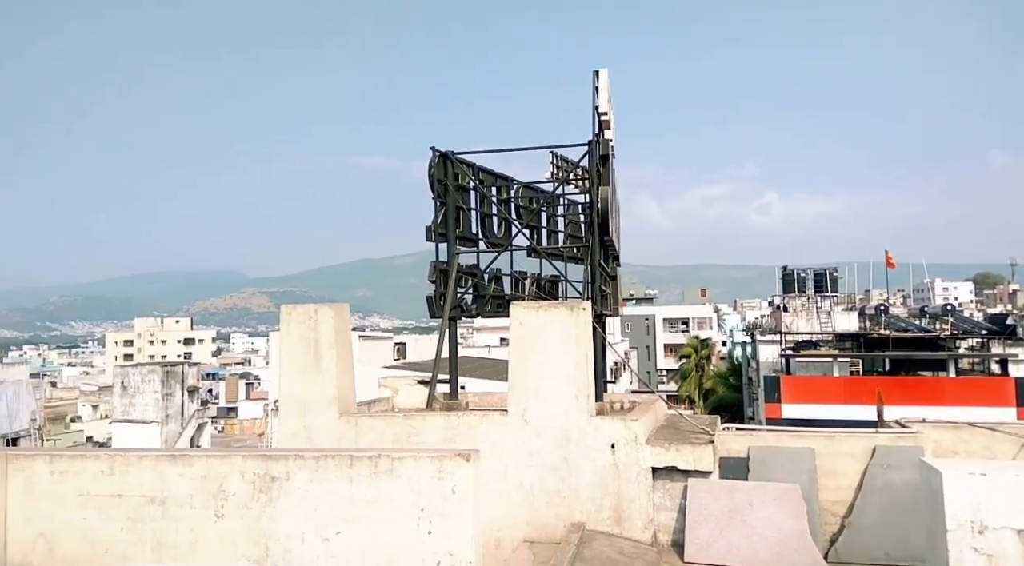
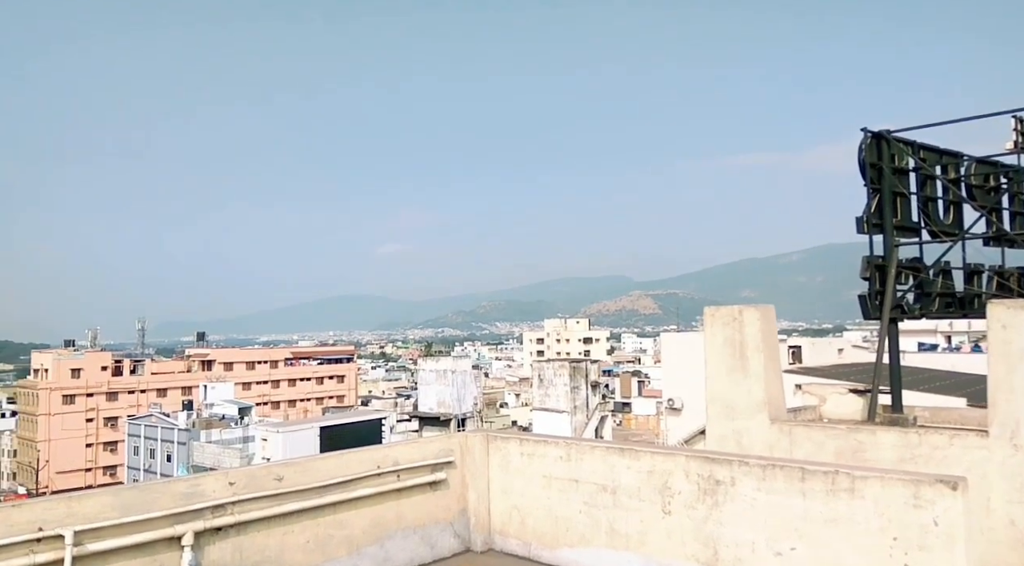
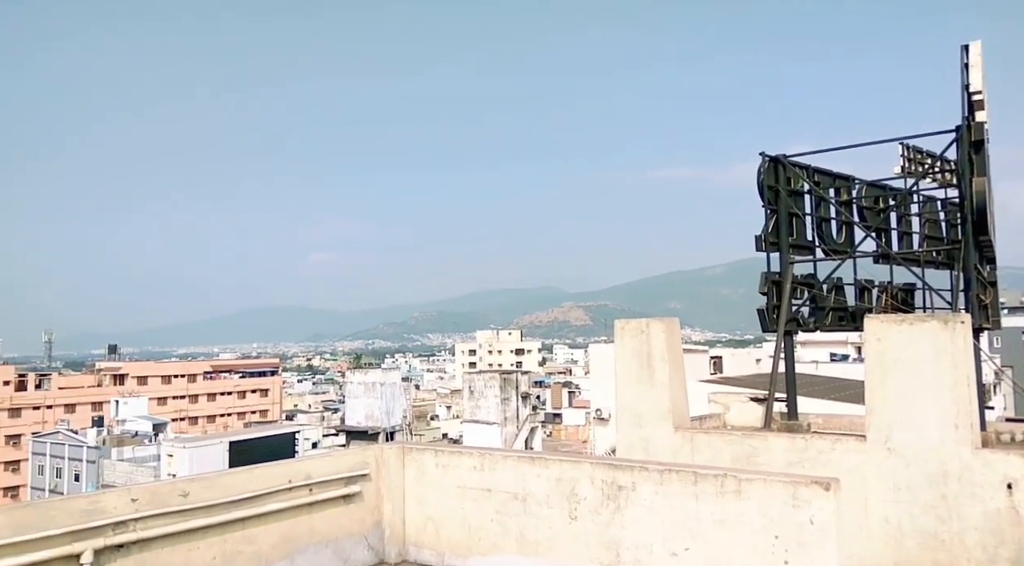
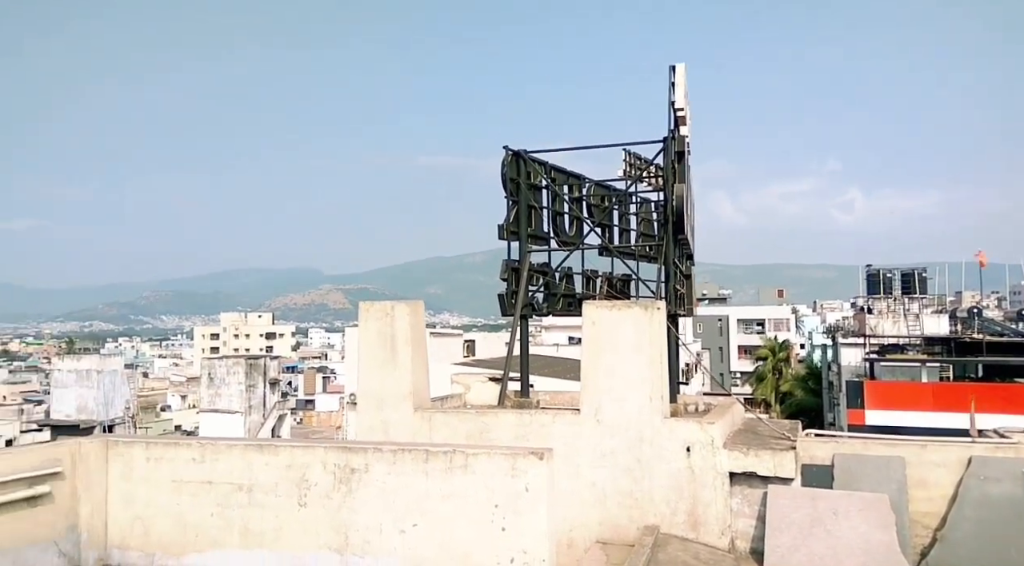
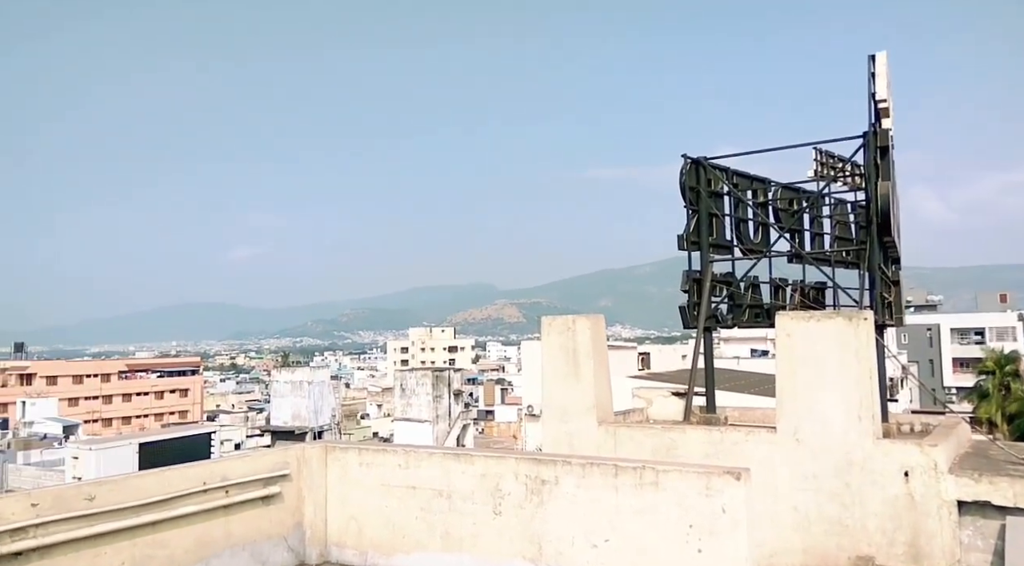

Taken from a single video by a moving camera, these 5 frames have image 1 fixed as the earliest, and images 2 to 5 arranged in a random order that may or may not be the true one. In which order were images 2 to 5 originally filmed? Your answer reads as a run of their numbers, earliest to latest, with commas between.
4, 5, 3, 2
